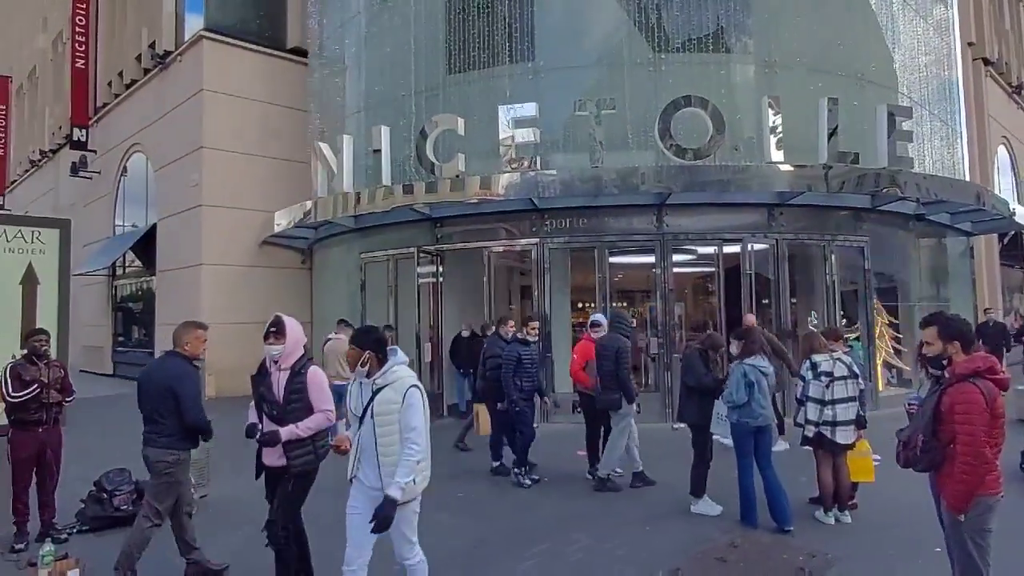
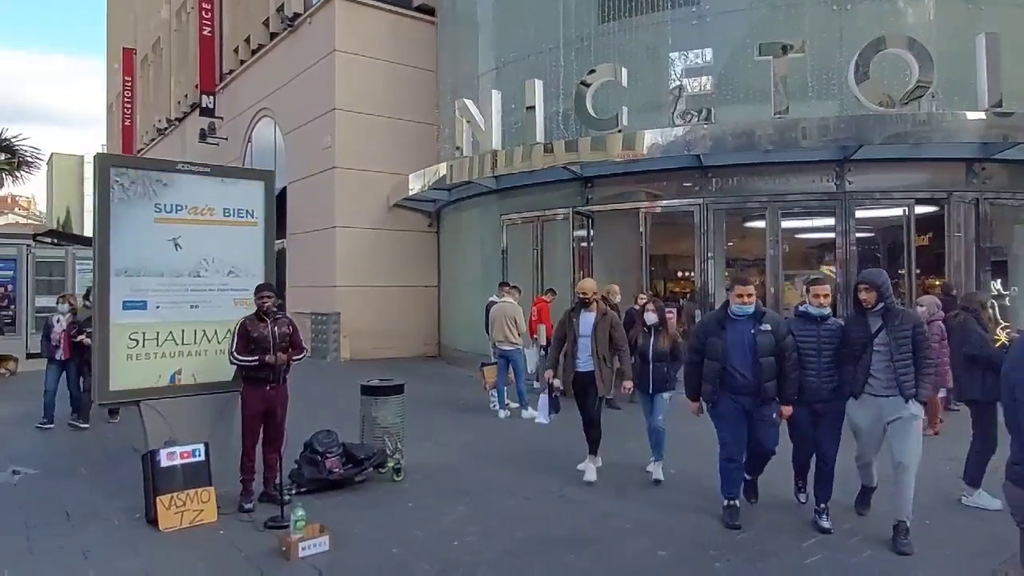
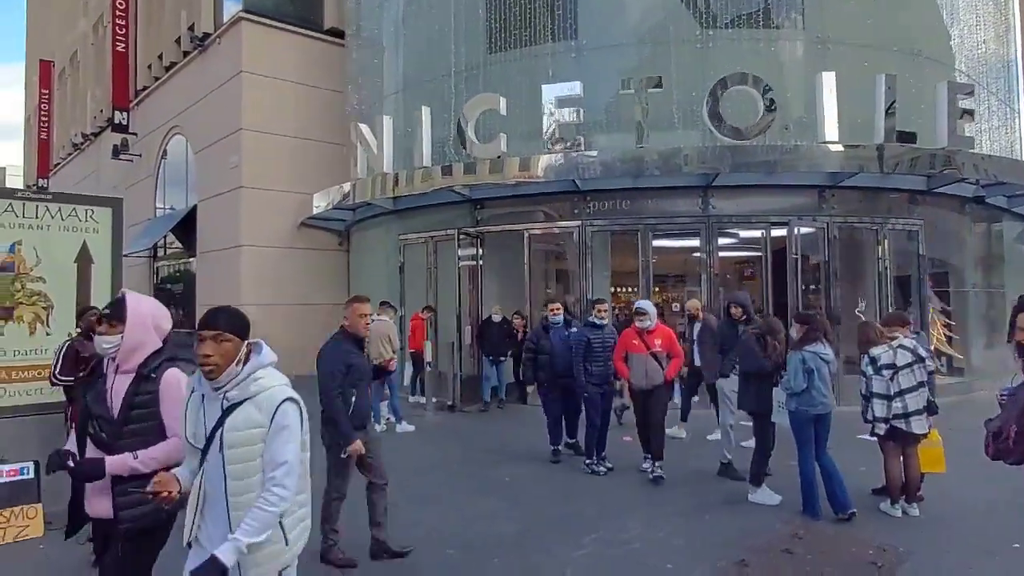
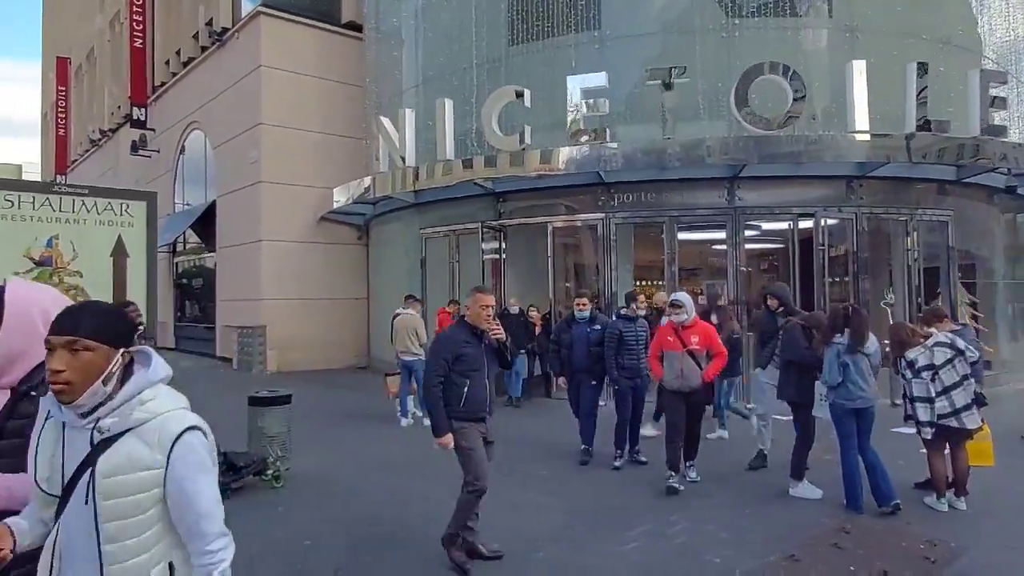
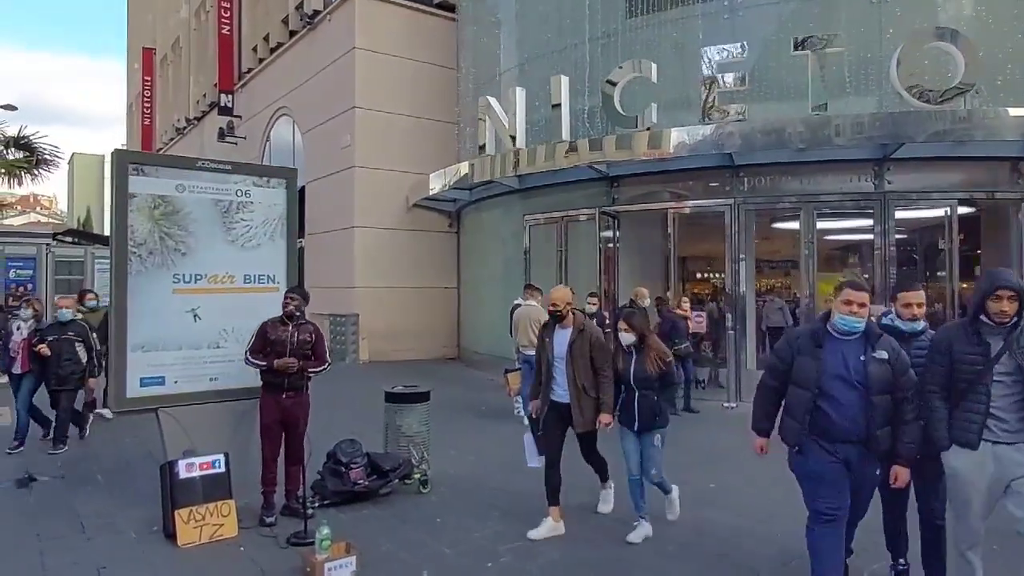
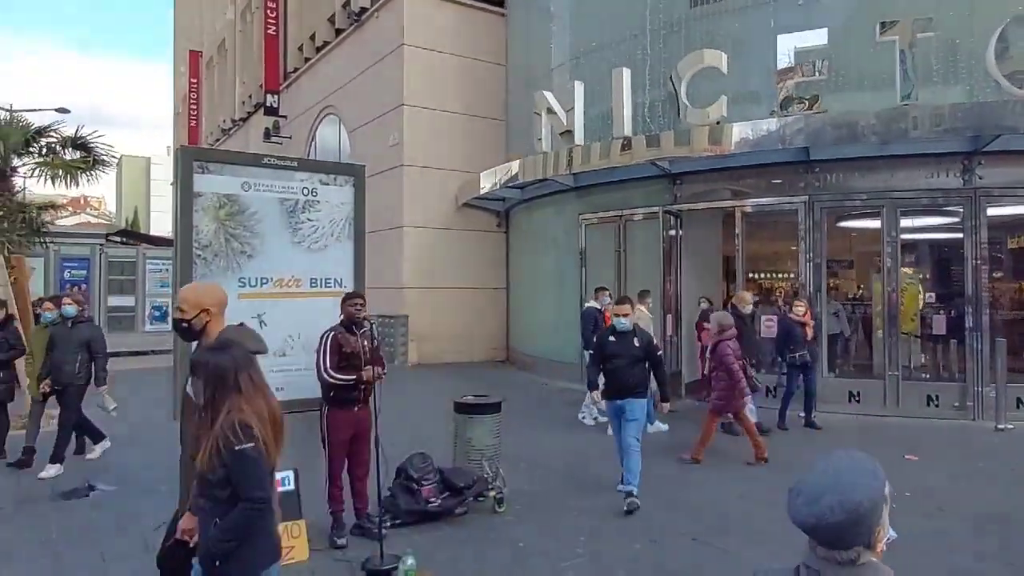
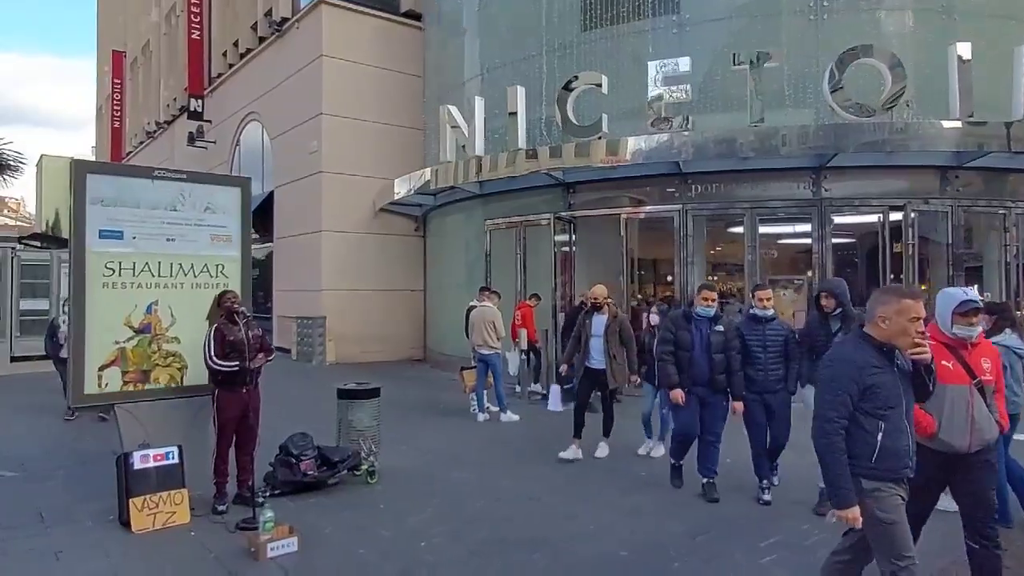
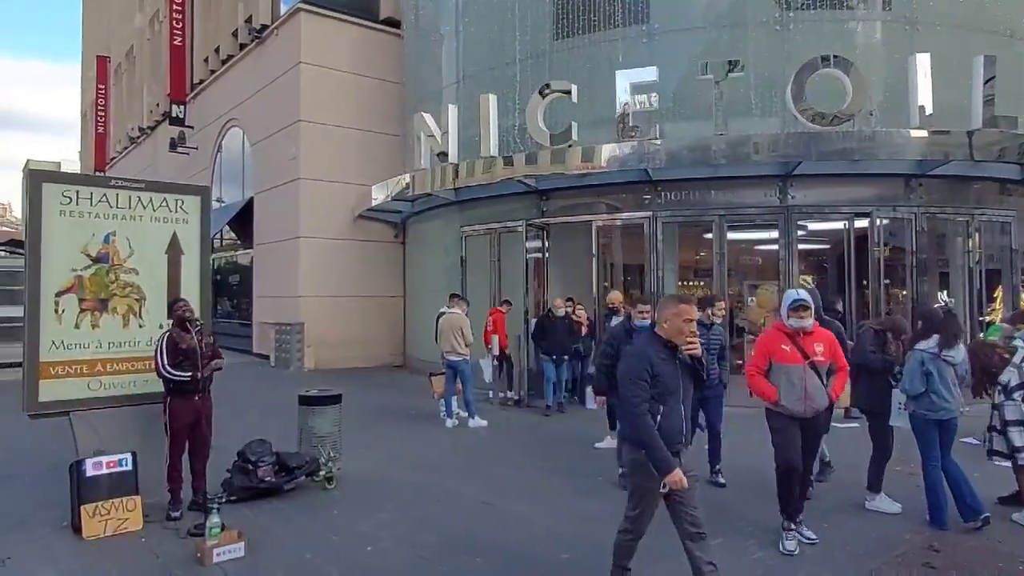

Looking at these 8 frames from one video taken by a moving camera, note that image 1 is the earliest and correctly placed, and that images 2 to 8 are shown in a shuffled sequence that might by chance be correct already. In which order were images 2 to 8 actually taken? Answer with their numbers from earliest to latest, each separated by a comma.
3, 4, 8, 7, 2, 5, 6
